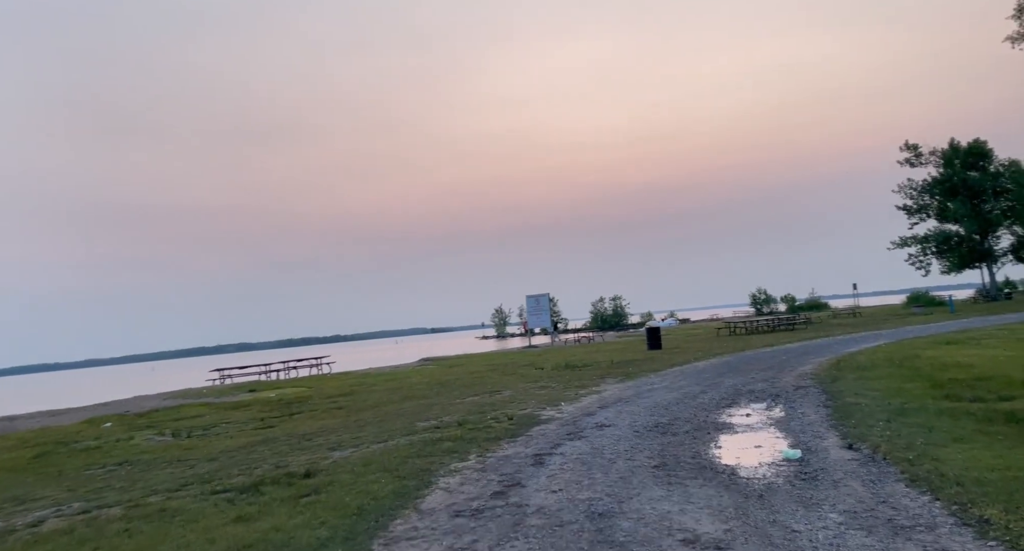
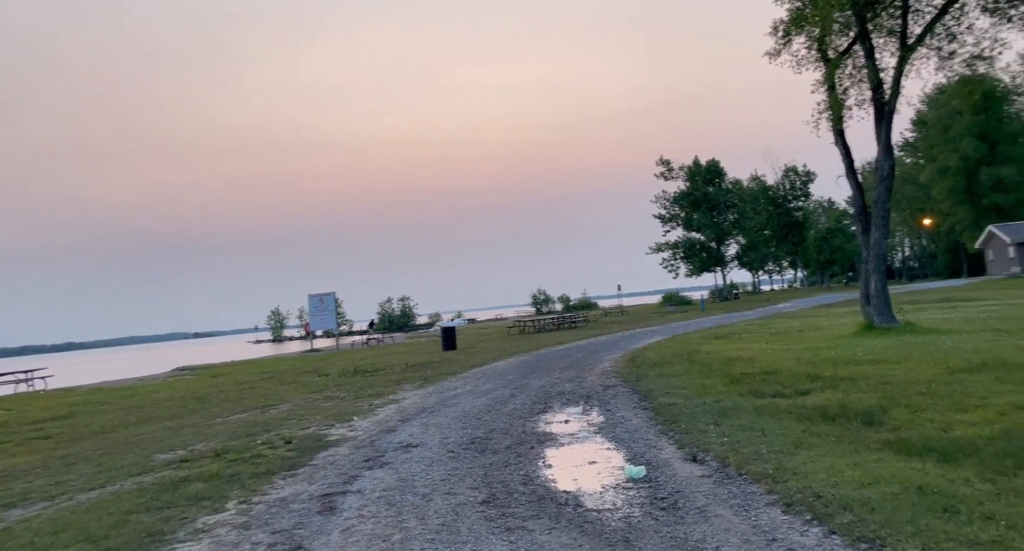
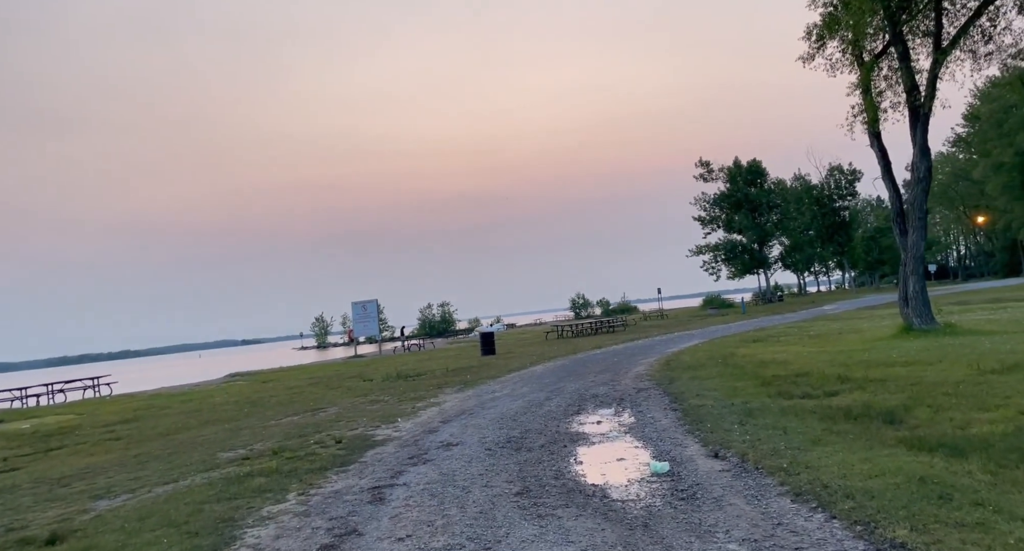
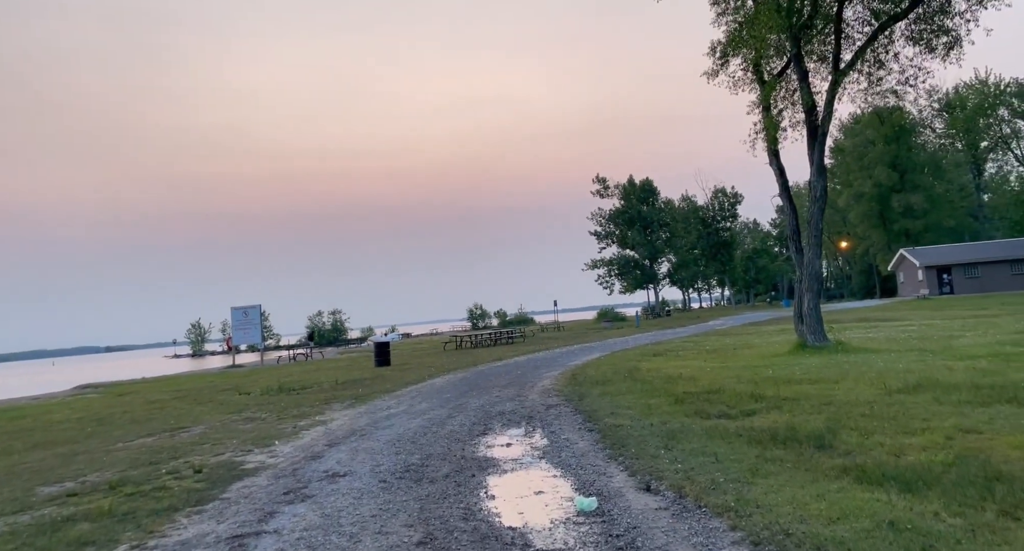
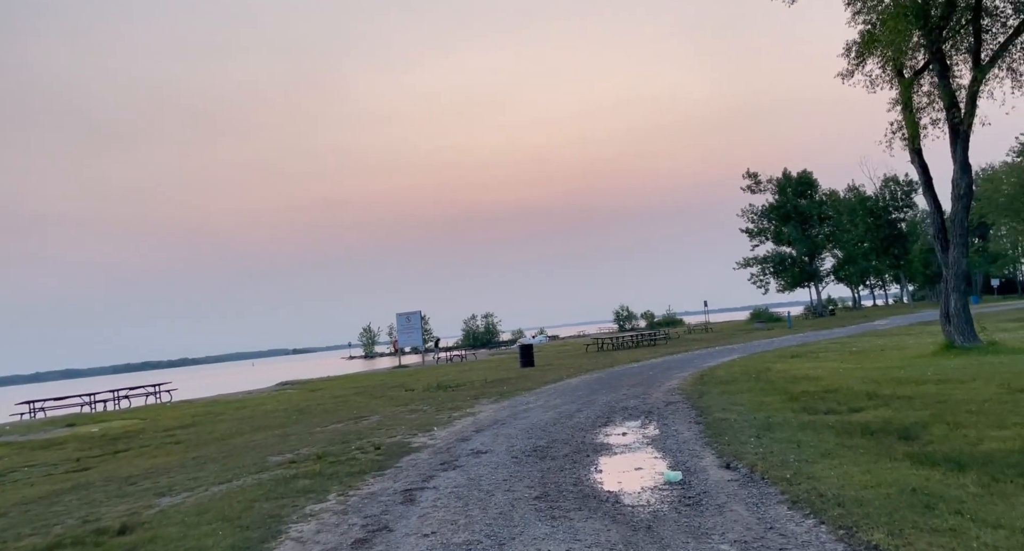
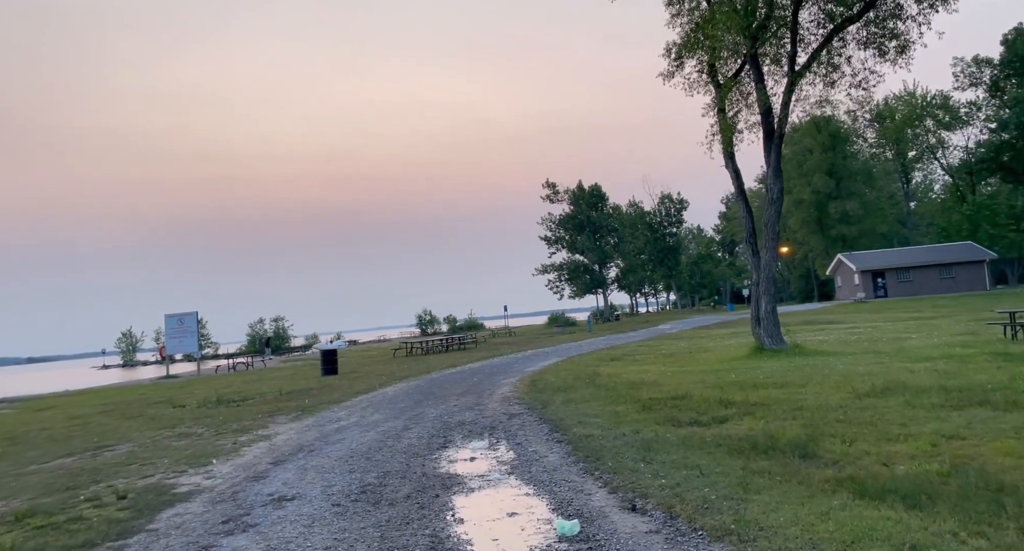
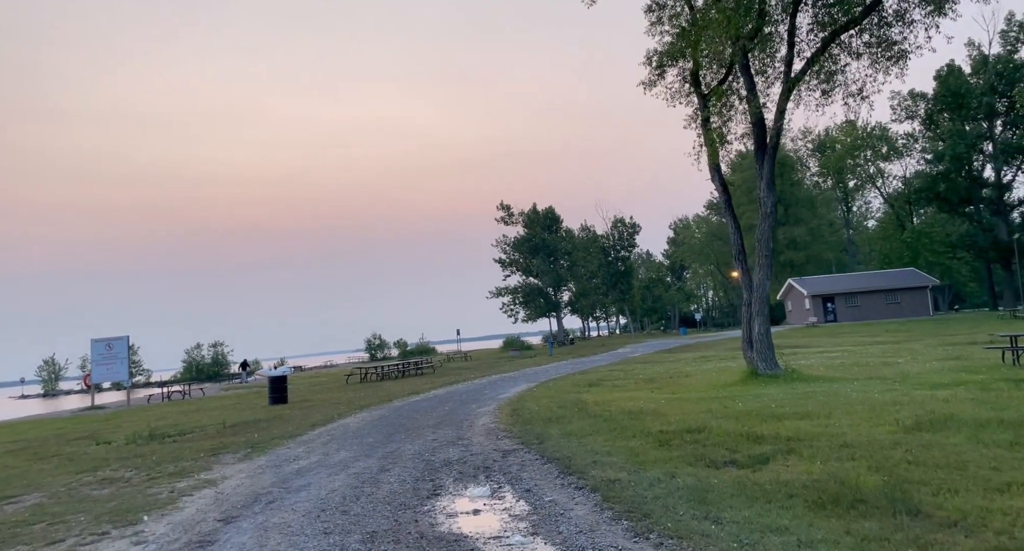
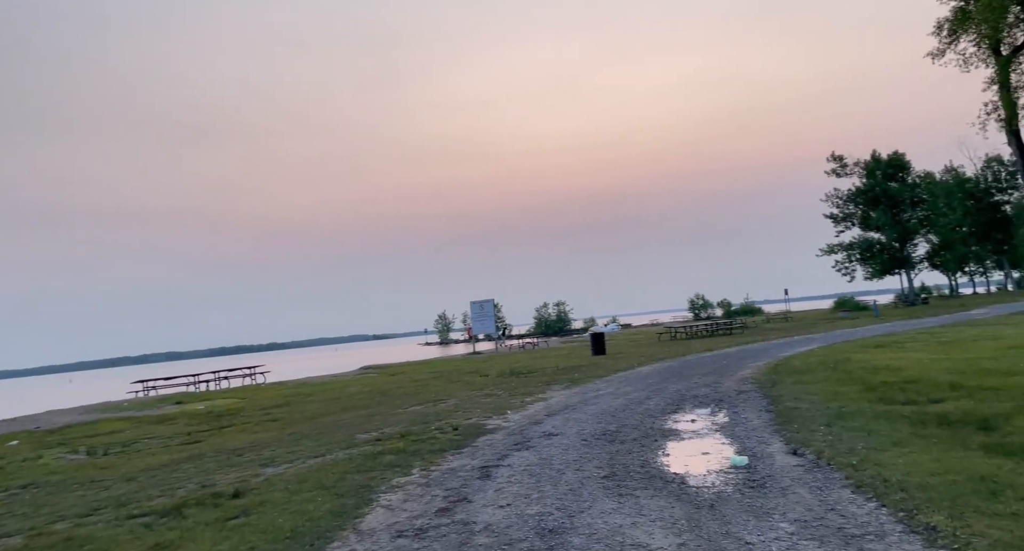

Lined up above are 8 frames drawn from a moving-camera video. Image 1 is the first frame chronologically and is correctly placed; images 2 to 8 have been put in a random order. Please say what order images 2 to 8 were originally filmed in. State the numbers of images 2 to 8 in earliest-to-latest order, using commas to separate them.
8, 5, 3, 2, 4, 6, 7
